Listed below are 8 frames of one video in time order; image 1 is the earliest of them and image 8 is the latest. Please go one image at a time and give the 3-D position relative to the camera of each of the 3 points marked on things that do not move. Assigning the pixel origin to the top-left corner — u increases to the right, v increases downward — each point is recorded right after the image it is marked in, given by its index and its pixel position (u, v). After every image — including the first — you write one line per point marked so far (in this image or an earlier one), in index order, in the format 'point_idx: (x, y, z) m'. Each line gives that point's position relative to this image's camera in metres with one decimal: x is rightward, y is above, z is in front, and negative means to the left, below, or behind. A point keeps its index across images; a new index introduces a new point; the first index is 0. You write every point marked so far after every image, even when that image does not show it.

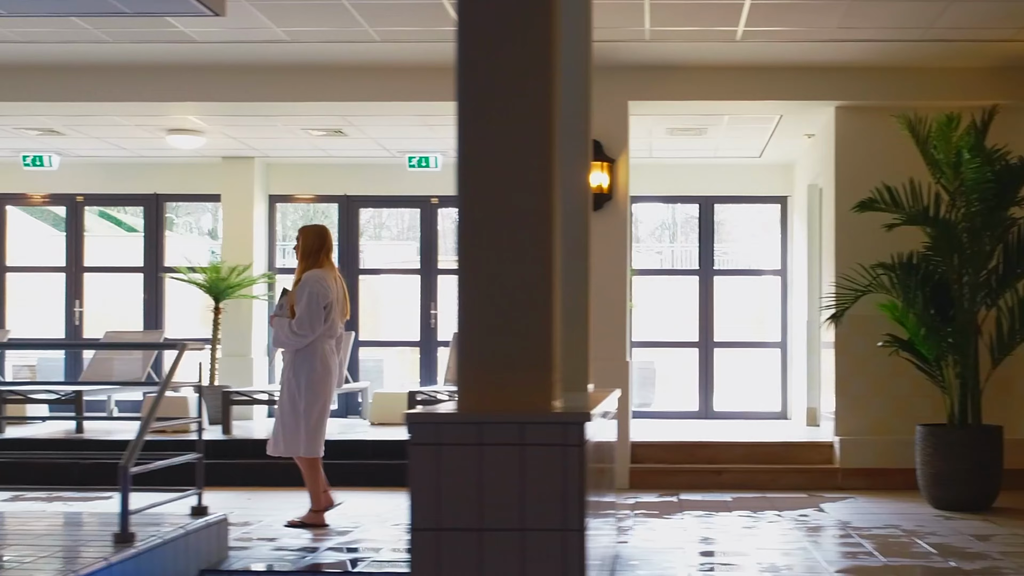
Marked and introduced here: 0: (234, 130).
0: (-1.9, +1.1, +9.0) m
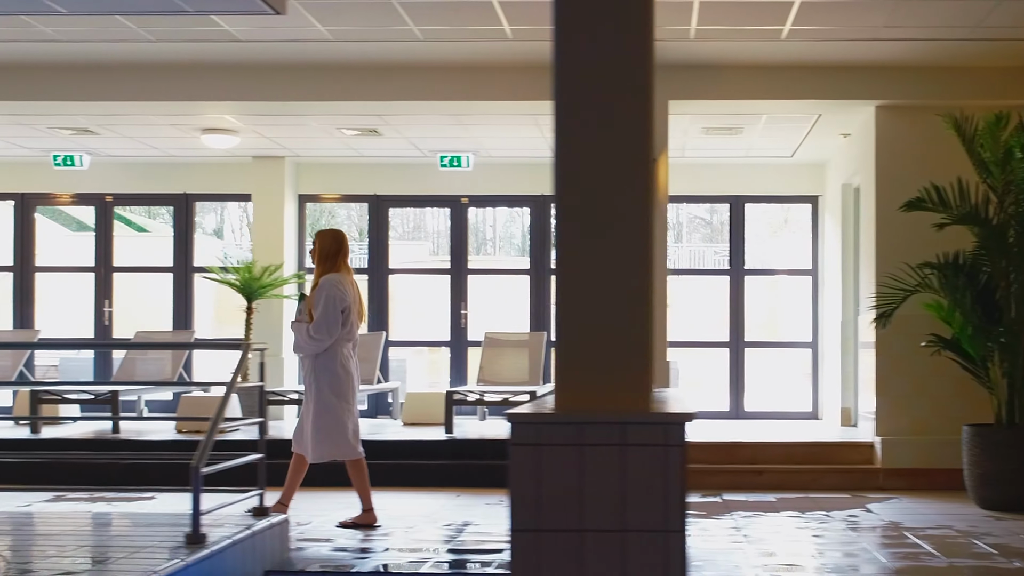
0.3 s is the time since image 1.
0: (-1.7, +1.1, +8.9) m
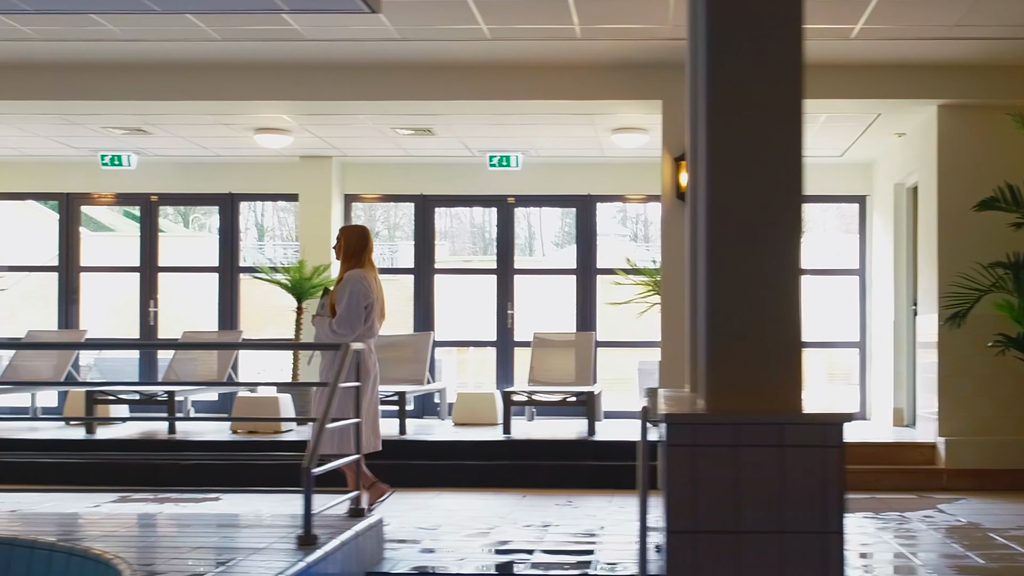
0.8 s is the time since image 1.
0: (-1.3, +1.1, +8.9) m
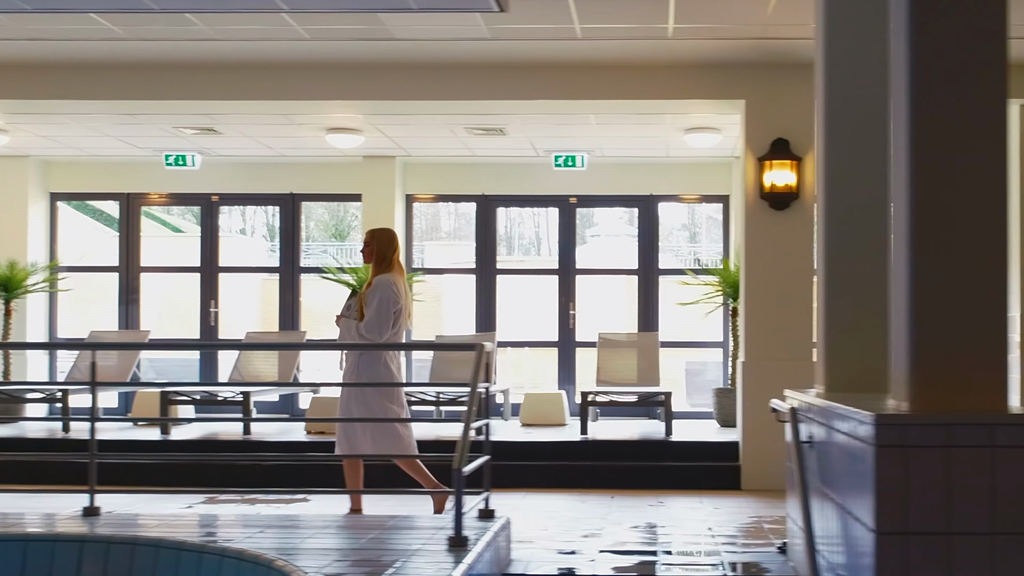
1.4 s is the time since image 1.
0: (-0.8, +1.1, +8.9) m
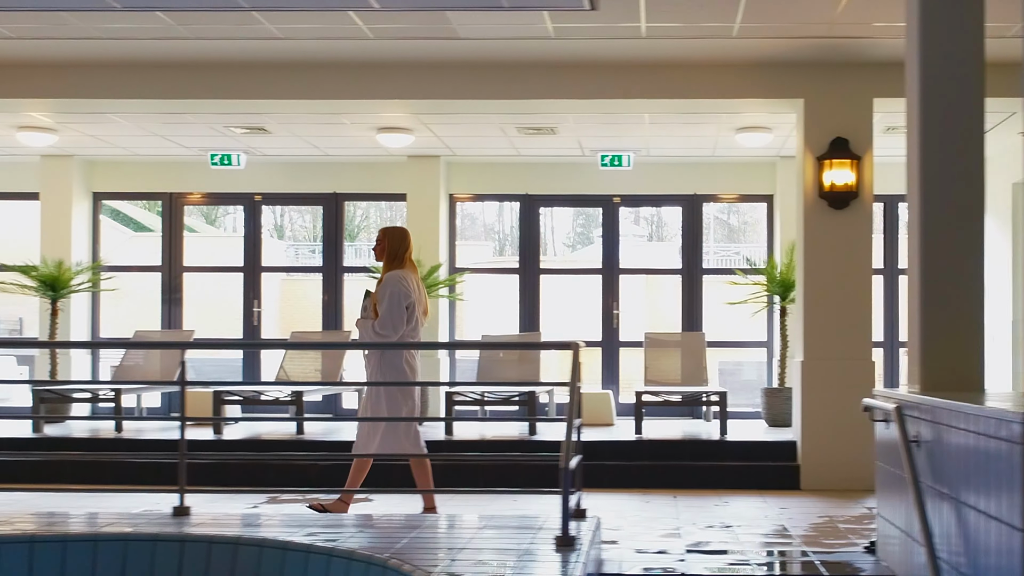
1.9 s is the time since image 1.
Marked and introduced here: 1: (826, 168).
0: (-0.5, +1.1, +8.9) m
1: (+1.8, +0.7, +7.5) m
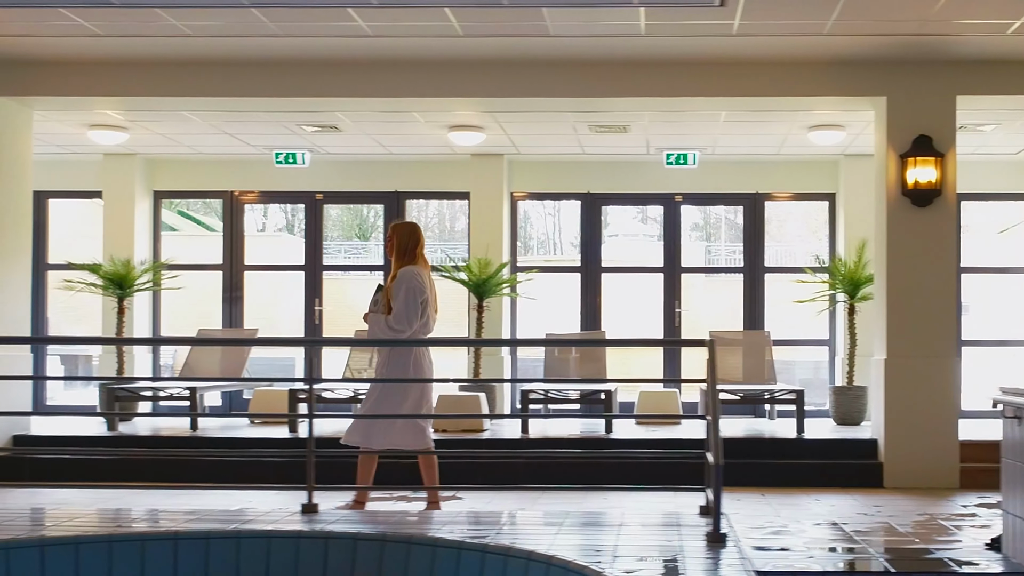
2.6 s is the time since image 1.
0: (0.0, +1.1, +8.9) m
1: (+2.3, +0.7, +7.5) m
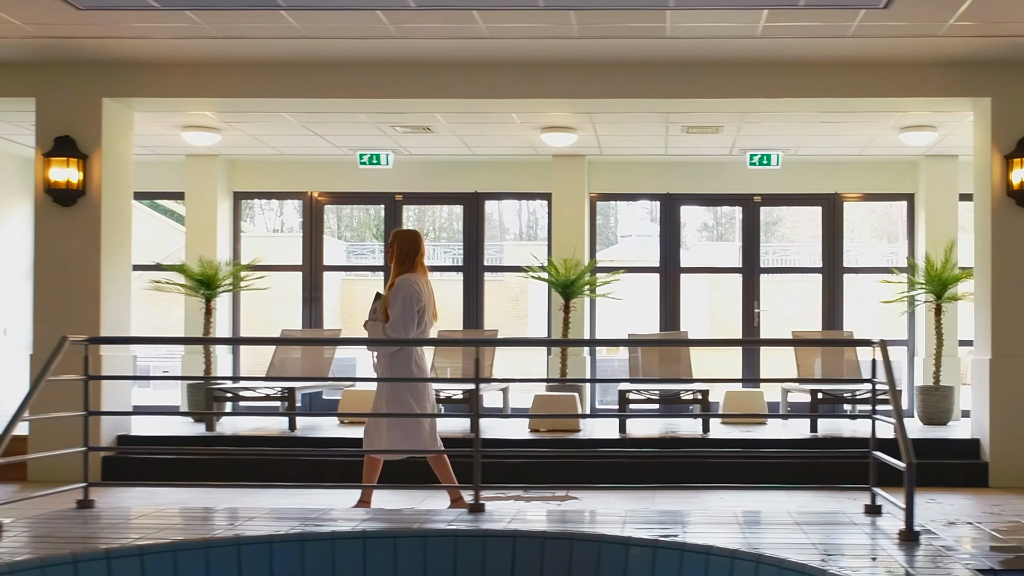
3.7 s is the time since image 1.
0: (+0.6, +1.1, +8.9) m
1: (+2.9, +0.7, +7.5) m
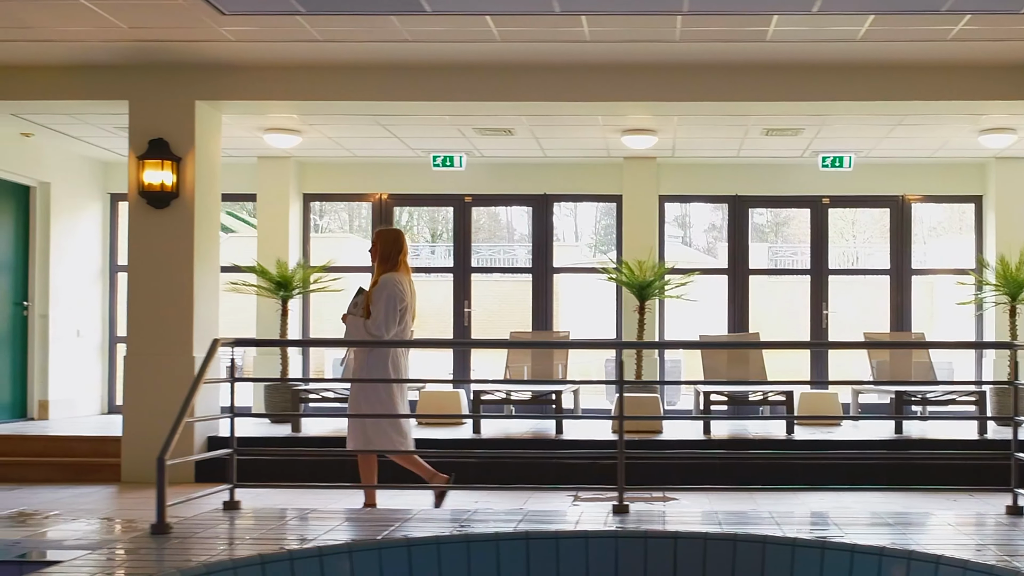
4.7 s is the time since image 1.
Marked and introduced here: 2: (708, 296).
0: (+1.2, +1.1, +8.9) m
1: (+3.5, +0.7, +7.6) m
2: (+1.5, -0.1, +10.4) m
